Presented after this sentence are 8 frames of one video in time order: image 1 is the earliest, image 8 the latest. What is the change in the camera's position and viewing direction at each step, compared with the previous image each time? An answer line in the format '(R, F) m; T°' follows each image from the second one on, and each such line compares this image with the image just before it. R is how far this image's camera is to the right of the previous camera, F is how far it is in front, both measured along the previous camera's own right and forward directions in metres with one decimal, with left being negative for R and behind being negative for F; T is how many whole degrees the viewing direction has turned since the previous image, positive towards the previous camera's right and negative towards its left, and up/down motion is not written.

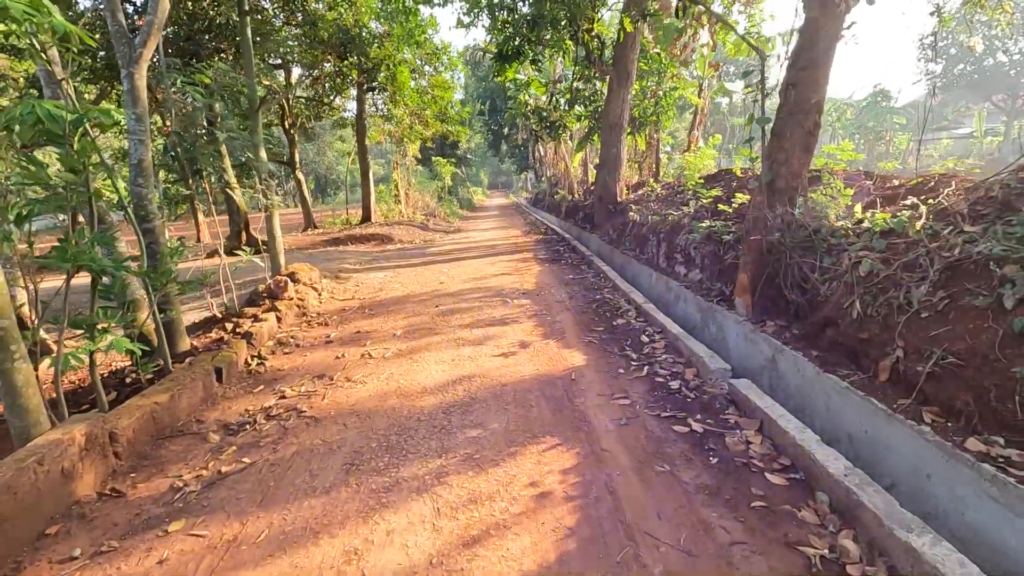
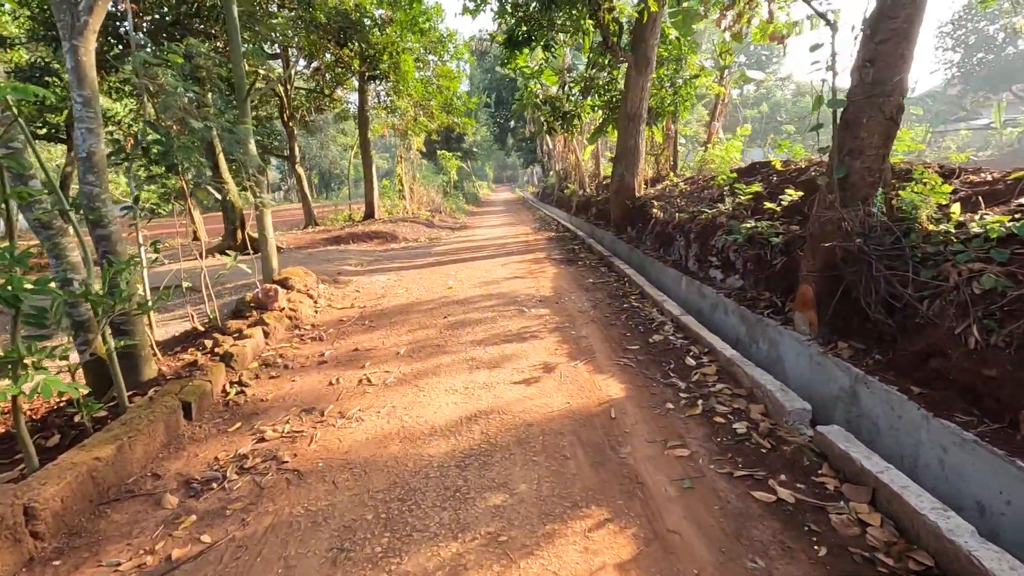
(-0.1, +0.6) m; -1°
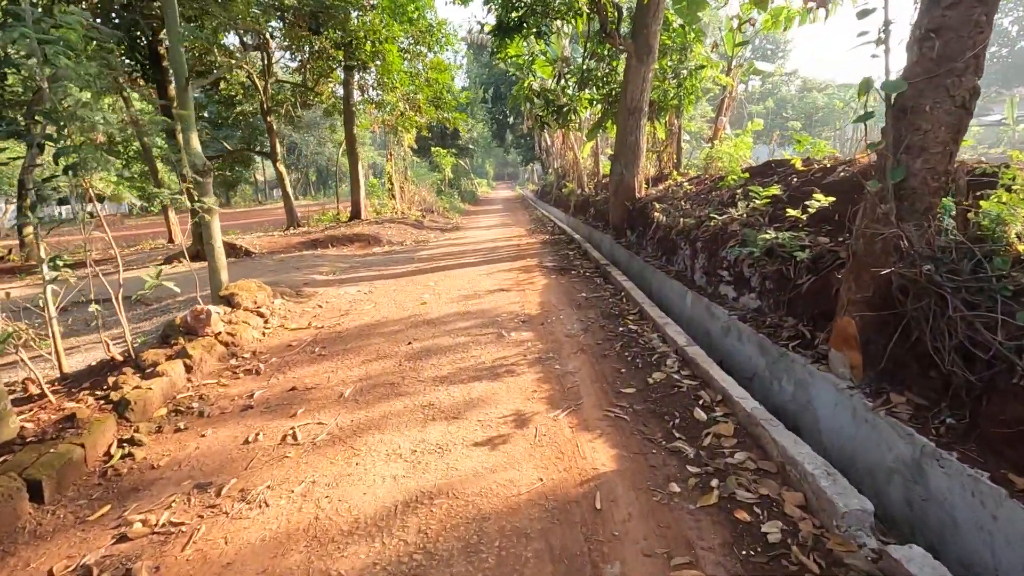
(+0.2, +0.7) m; 0°
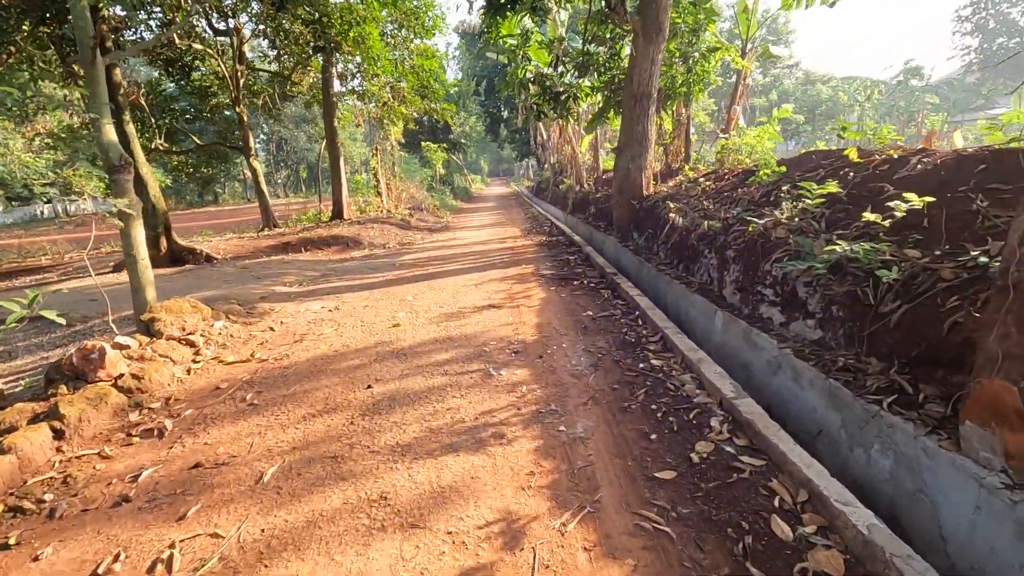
(0.0, +0.9) m; 0°
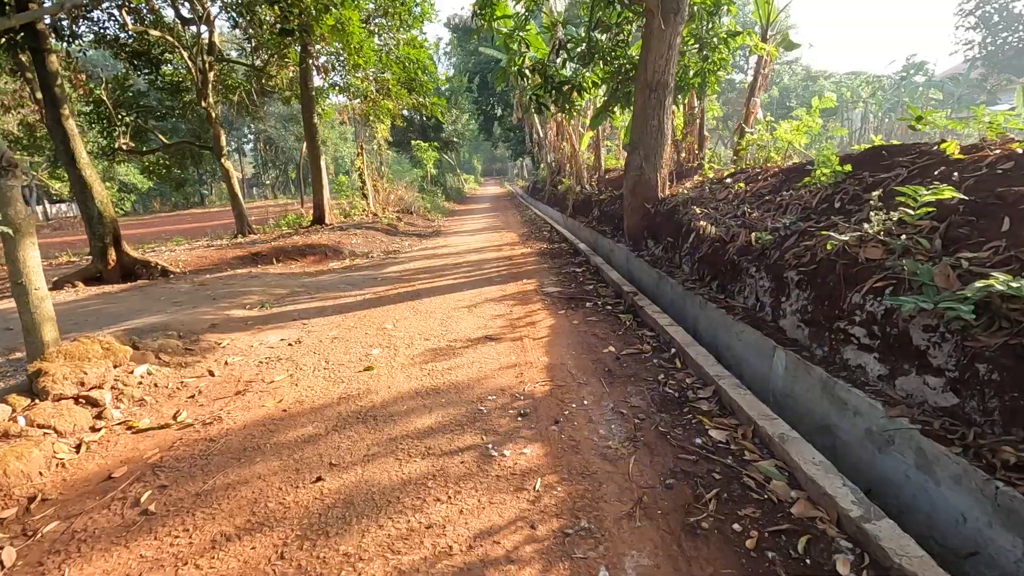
(-0.1, +0.9) m; +1°
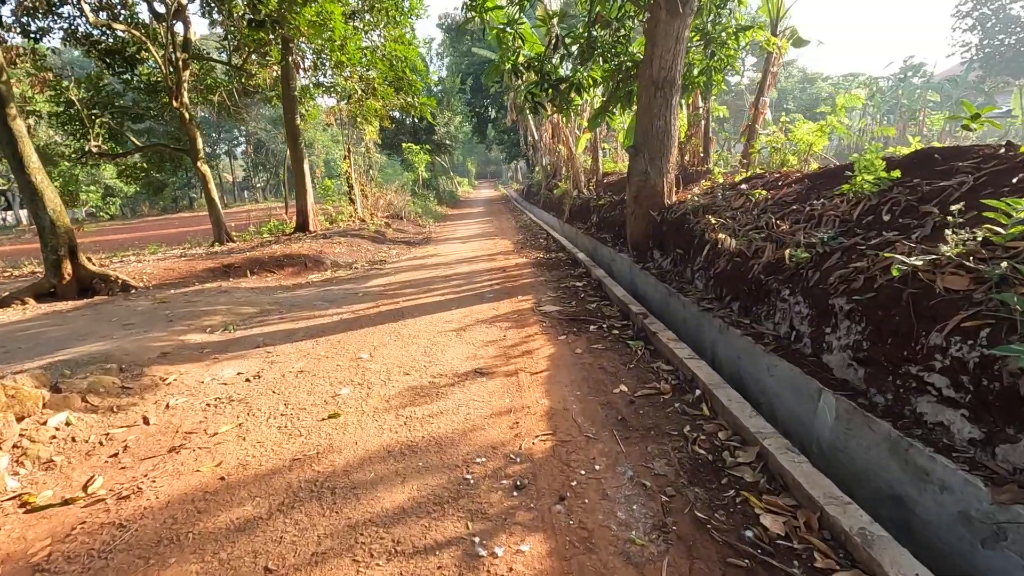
(0.0, +0.5) m; +1°
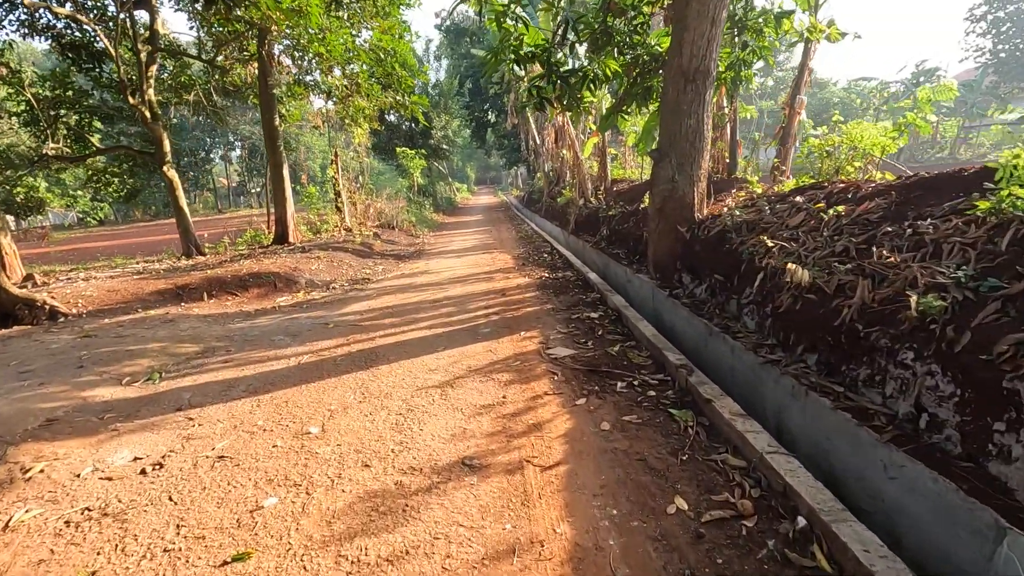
(0.0, +1.0) m; 0°
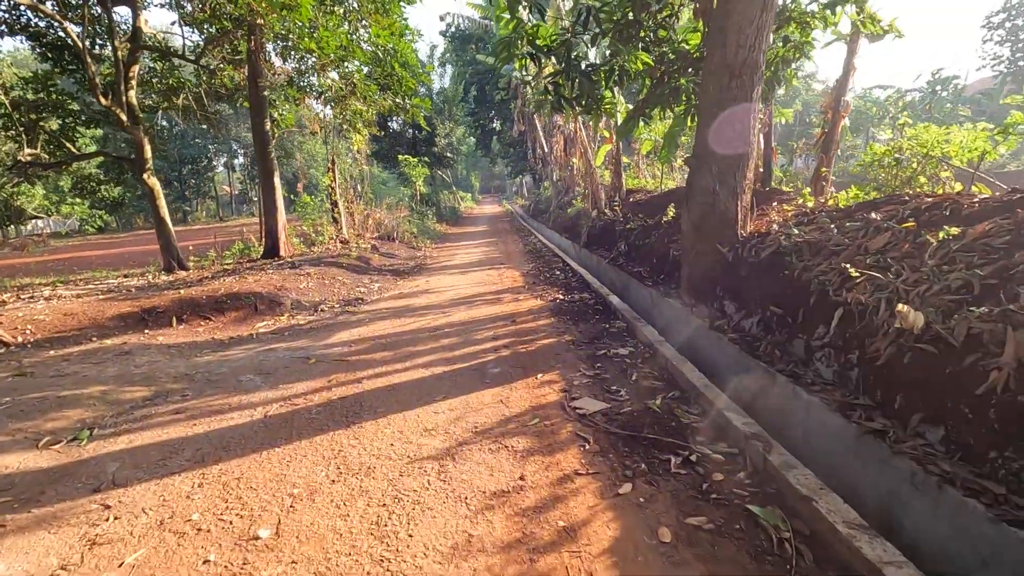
(-0.1, +0.7) m; 0°
